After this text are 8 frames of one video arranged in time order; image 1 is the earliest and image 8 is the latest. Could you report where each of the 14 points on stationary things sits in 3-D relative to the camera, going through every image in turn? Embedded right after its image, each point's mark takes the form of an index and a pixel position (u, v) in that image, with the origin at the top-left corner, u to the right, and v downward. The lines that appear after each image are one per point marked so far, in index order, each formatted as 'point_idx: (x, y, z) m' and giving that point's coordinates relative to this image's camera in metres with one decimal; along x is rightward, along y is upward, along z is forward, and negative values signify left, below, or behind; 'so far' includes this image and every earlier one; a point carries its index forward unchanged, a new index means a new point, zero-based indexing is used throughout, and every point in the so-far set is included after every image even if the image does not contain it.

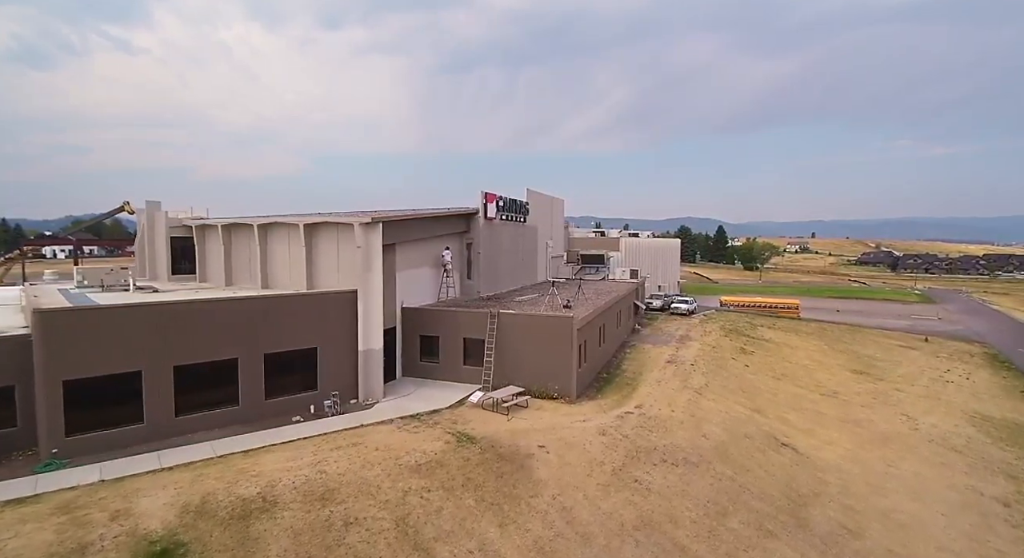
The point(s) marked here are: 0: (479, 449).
0: (-1.1, -5.4, +17.2) m
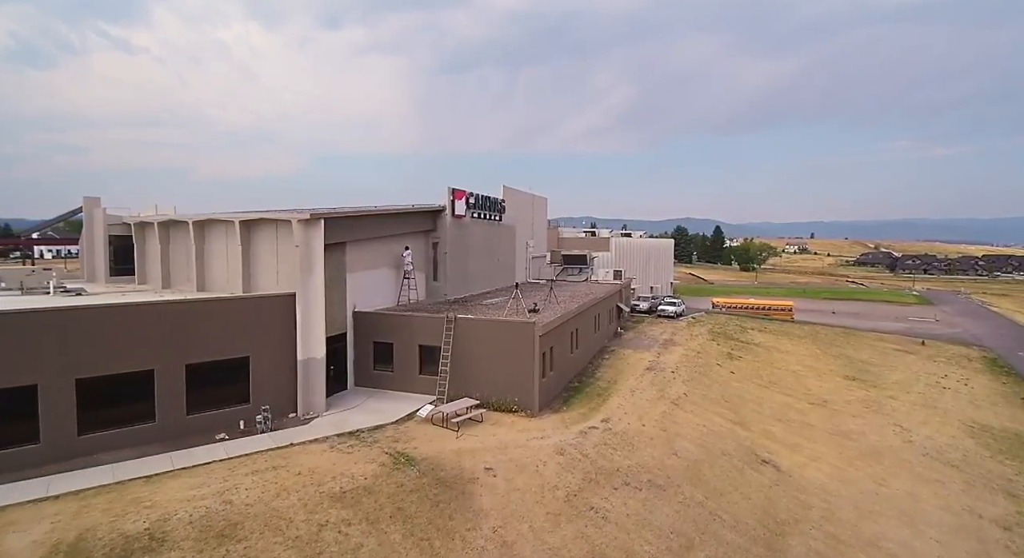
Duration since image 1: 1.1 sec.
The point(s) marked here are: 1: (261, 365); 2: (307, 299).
0: (-2.7, -5.4, +15.3) m
1: (-8.6, -2.9, +18.8) m
2: (-7.3, -0.7, +19.3) m
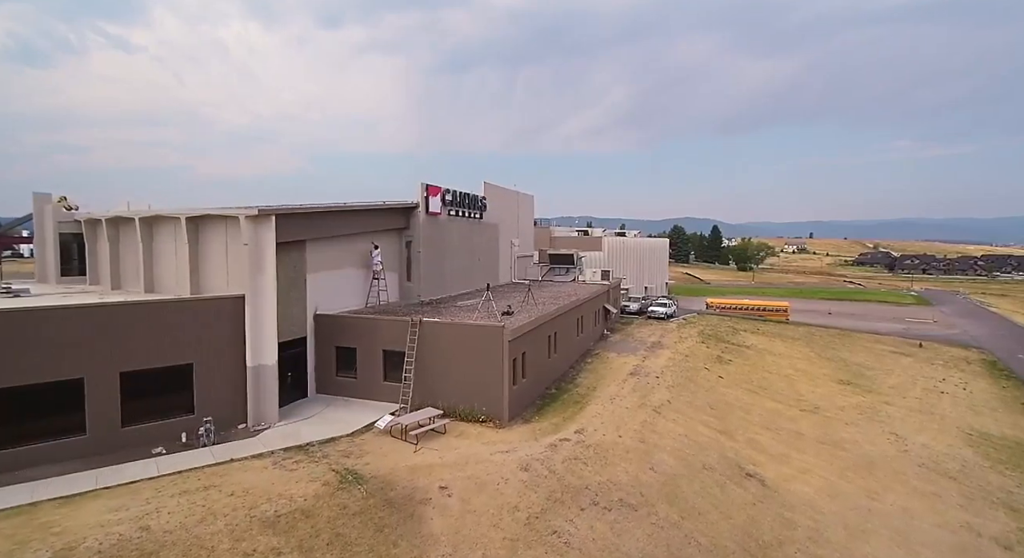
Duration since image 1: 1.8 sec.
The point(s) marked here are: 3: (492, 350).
0: (-3.8, -5.5, +14.0) m
1: (-9.8, -3.0, +17.4) m
2: (-8.4, -0.7, +18.0) m
3: (-0.7, -2.5, +19.0) m
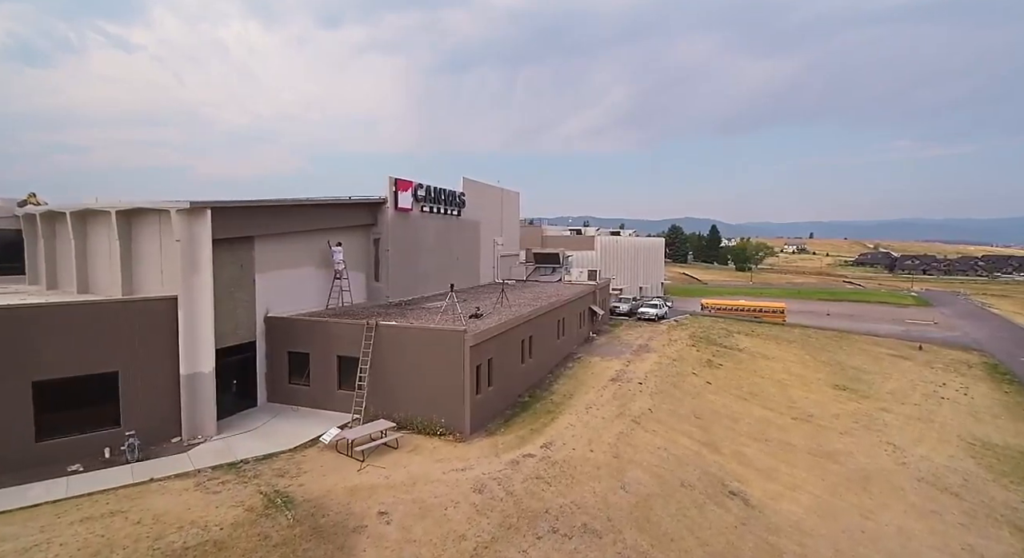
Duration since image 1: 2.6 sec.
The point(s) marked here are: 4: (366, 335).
0: (-5.0, -5.5, +12.4) m
1: (-11.0, -2.9, +15.9) m
2: (-9.6, -0.7, +16.4) m
3: (-1.9, -2.5, +17.5) m
4: (-5.0, -1.9, +18.6) m
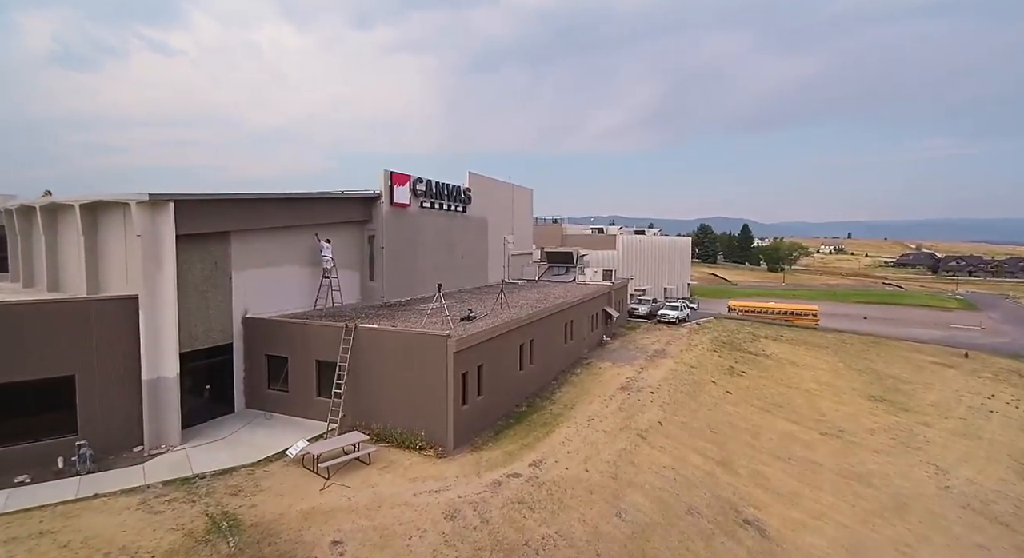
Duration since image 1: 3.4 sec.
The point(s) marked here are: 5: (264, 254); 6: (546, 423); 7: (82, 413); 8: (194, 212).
0: (-5.7, -5.4, +11.1) m
1: (-11.4, -2.9, +14.8) m
2: (-10.0, -0.7, +15.3) m
3: (-2.3, -2.5, +16.0) m
4: (-5.3, -1.9, +17.2) m
5: (-8.9, +0.9, +19.8) m
6: (+1.2, -5.0, +18.8) m
7: (-11.6, -3.6, +14.7) m
8: (-9.8, +2.0, +16.8) m
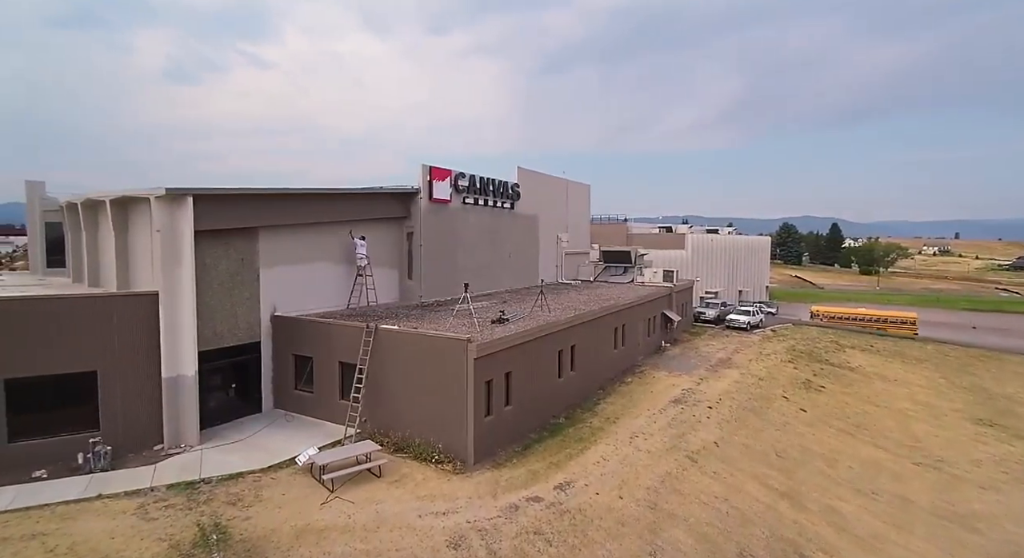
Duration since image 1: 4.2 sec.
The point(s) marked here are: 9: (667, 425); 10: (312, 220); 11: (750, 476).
0: (-5.6, -5.4, +10.3) m
1: (-10.8, -2.8, +14.7) m
2: (-9.3, -0.6, +15.0) m
3: (-1.5, -2.4, +14.7) m
4: (-4.3, -1.8, +16.3) m
5: (-7.6, +1.0, +19.3) m
6: (+2.2, -5.0, +17.1) m
7: (-10.9, -3.5, +14.6) m
8: (-8.8, +2.1, +16.4) m
9: (+5.5, -5.1, +19.1) m
10: (-7.1, +2.1, +19.6) m
11: (+7.3, -6.0, +16.7) m
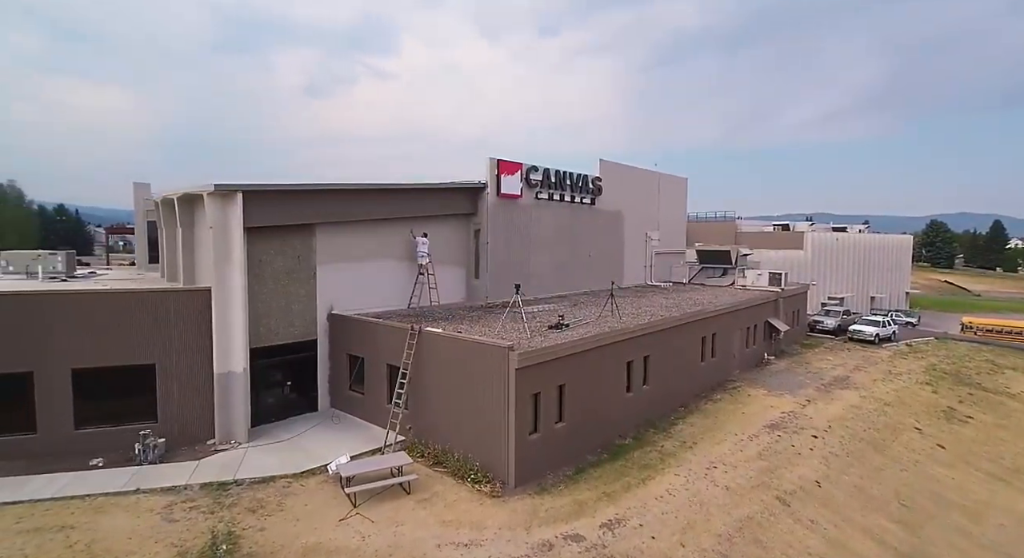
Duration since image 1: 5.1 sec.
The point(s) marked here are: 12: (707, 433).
0: (-5.3, -5.3, +9.7) m
1: (-9.4, -2.6, +15.0) m
2: (-7.9, -0.4, +15.0) m
3: (-0.4, -2.4, +13.2) m
4: (-2.8, -1.8, +15.3) m
5: (-5.4, +1.0, +18.9) m
6: (+3.7, -5.1, +14.8) m
7: (-9.6, -3.4, +15.0) m
8: (-7.1, +2.2, +16.3) m
9: (+7.3, -5.2, +16.2) m
10: (-4.9, +2.2, +19.1) m
11: (+8.7, -6.2, +13.5) m
12: (+6.4, -4.9, +17.6) m
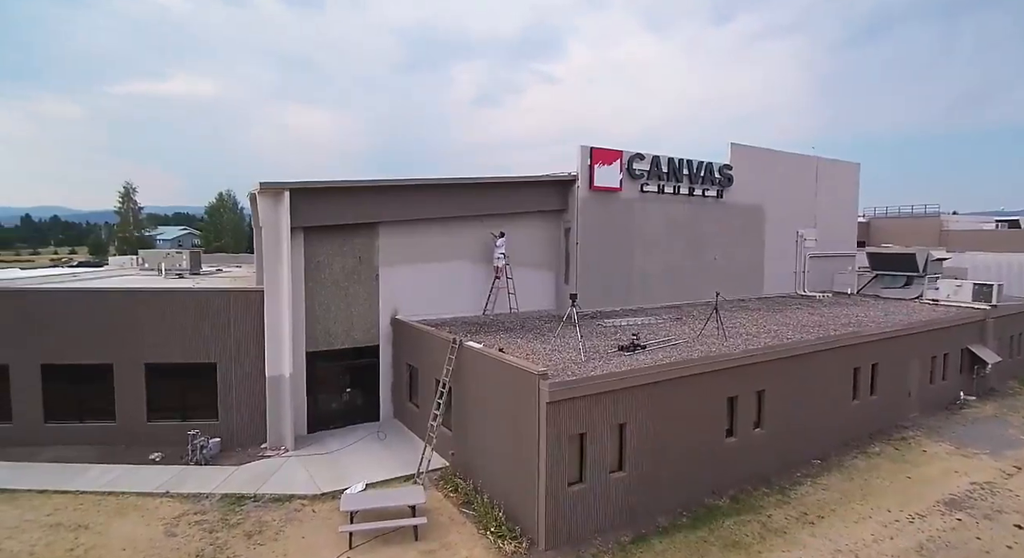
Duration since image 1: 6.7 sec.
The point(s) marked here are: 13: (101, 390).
0: (-5.4, -5.4, +8.7) m
1: (-7.8, -2.6, +15.0) m
2: (-6.3, -0.5, +14.6) m
3: (+0.3, -2.6, +10.7) m
4: (-1.4, -1.9, +13.4) m
5: (-2.8, +1.0, +17.6) m
6: (+4.7, -5.3, +11.1) m
7: (-8.1, -3.4, +15.0) m
8: (-5.2, +2.2, +15.6) m
9: (+8.5, -5.6, +11.4) m
10: (-2.2, +2.1, +17.6) m
11: (+9.0, -6.6, +8.4) m
12: (+8.0, -5.2, +12.9) m
13: (-11.3, -3.0, +15.1) m
